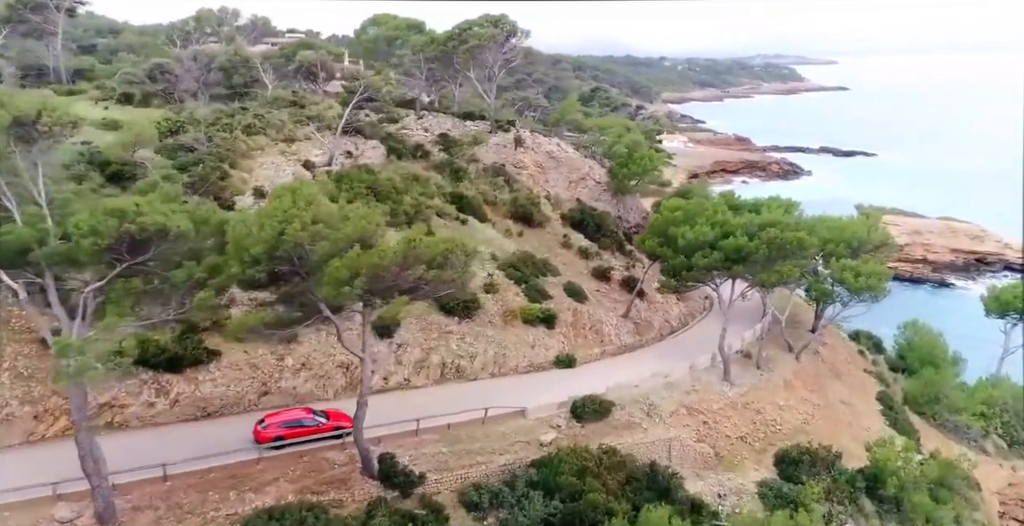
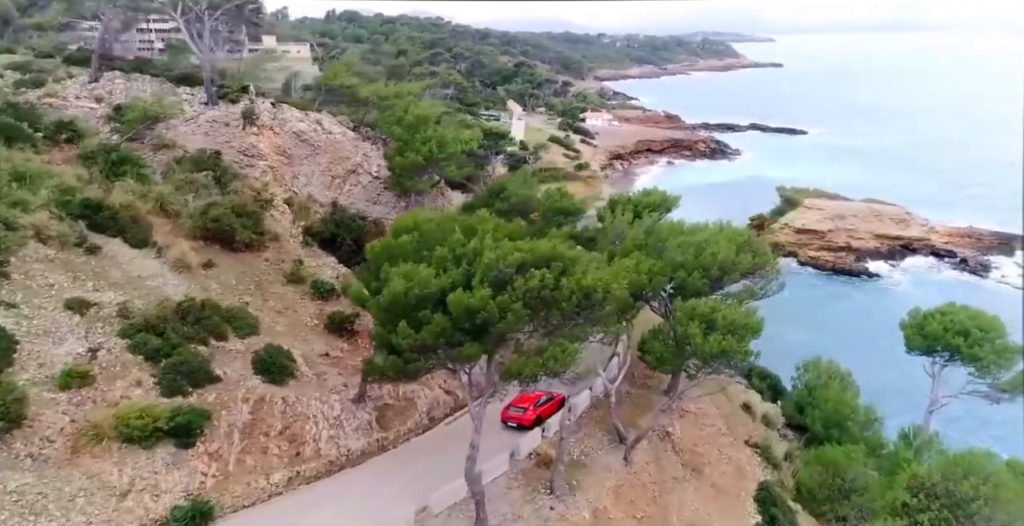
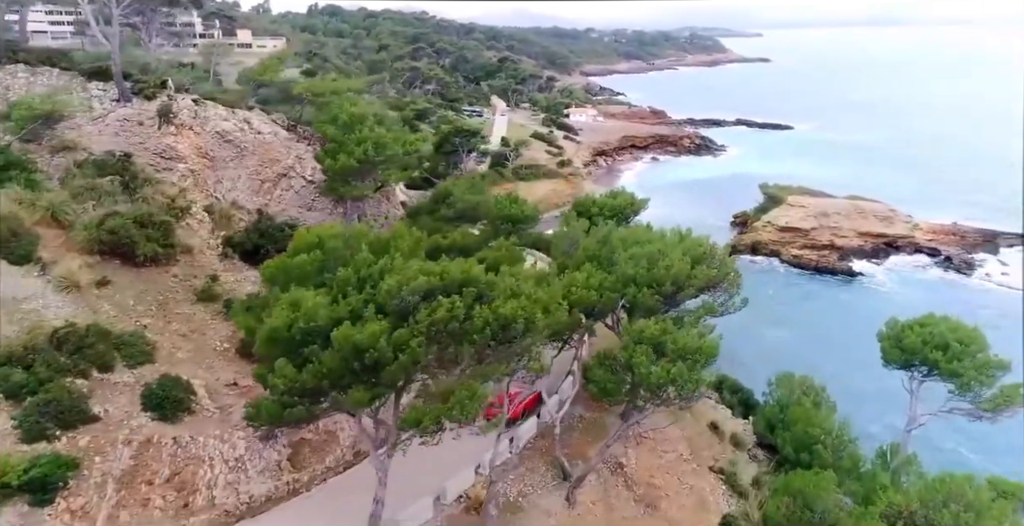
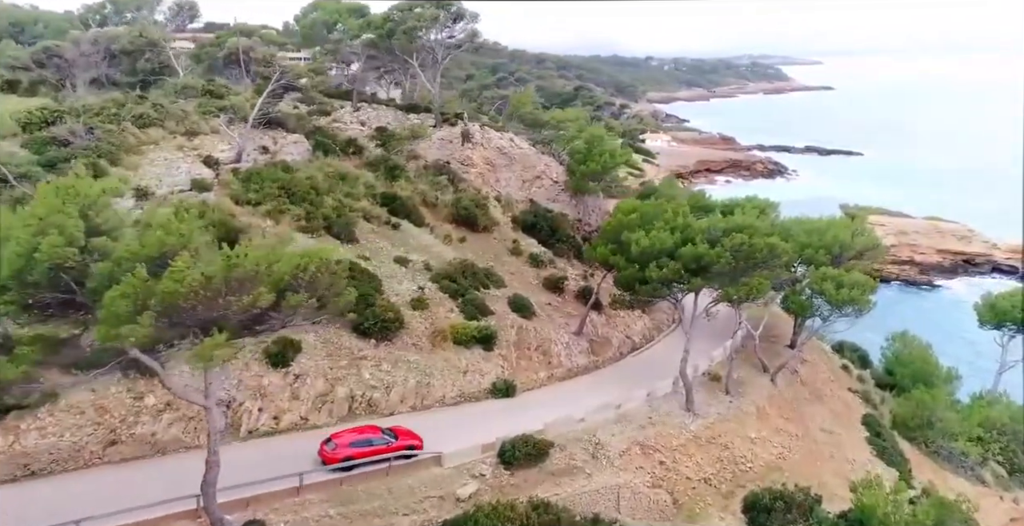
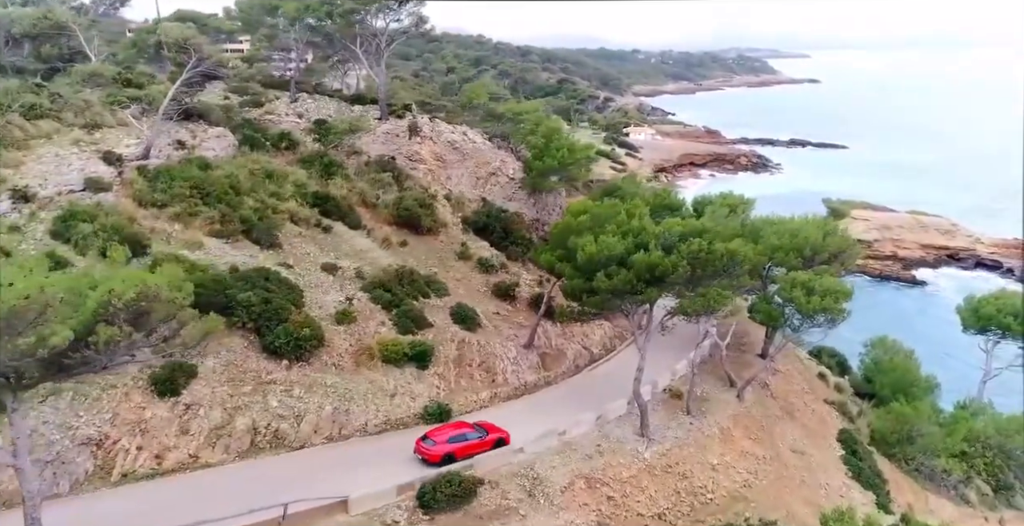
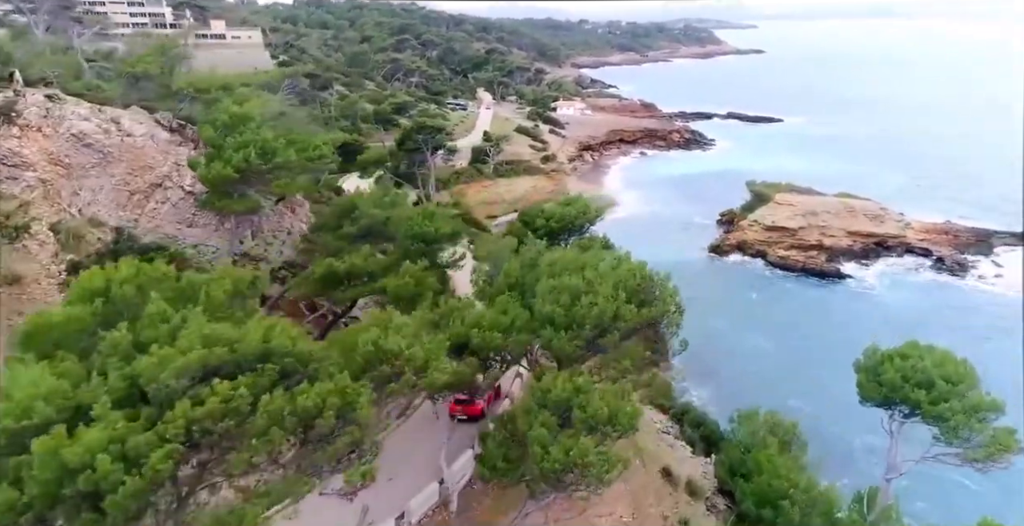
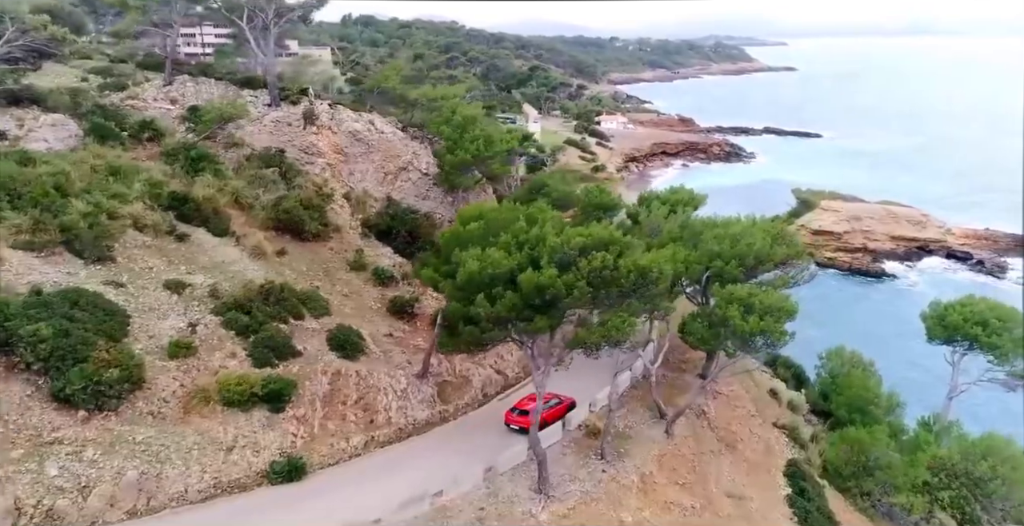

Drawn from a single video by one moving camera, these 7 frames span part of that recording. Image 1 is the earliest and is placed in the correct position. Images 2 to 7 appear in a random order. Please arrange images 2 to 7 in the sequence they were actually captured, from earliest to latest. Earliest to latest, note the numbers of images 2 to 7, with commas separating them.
4, 5, 7, 2, 3, 6
